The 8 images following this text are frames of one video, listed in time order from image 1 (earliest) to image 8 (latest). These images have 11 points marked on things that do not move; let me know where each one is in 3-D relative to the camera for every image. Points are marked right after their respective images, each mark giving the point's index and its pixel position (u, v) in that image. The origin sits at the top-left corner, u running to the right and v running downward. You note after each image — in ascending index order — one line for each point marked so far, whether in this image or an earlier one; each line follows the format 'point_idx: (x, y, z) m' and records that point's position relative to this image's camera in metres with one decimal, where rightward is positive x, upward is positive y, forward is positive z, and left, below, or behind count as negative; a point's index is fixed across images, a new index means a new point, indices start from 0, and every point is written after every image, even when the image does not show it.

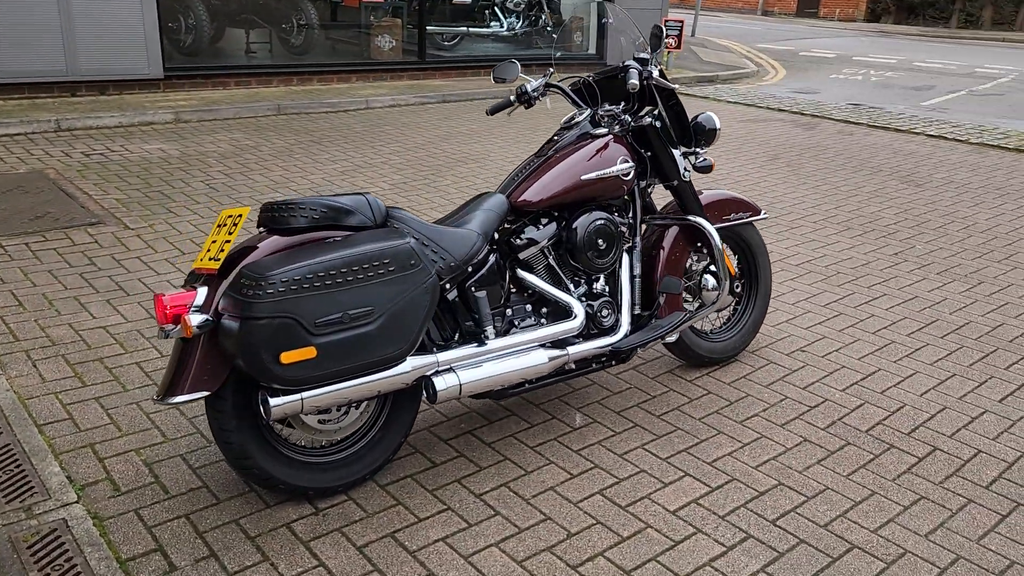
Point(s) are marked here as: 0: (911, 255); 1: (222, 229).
0: (+2.9, +0.2, +6.2) m
1: (-1.0, +0.2, +2.8) m
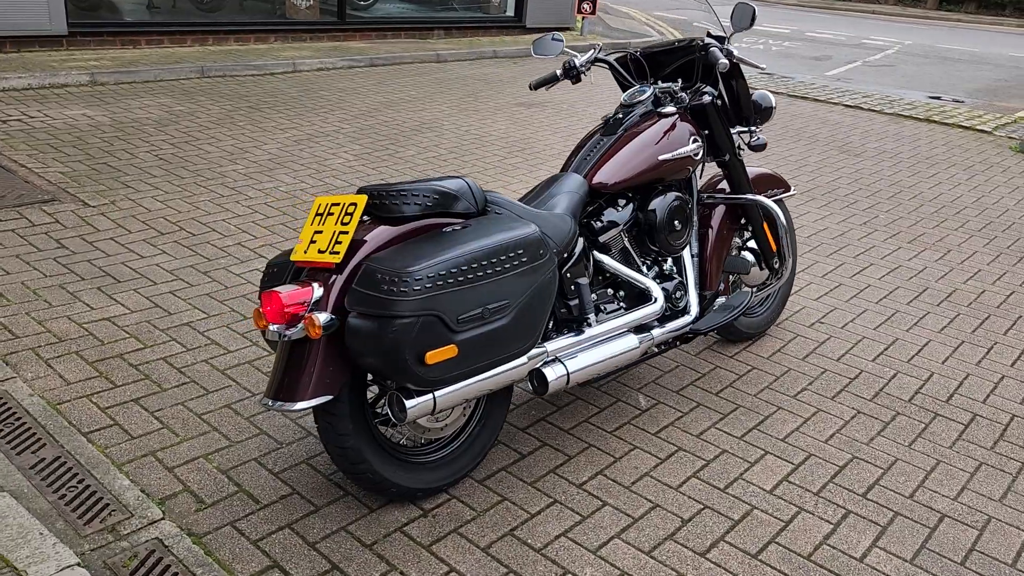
0: (+2.8, +0.5, +6.5) m
1: (-0.6, +0.2, +2.6) m
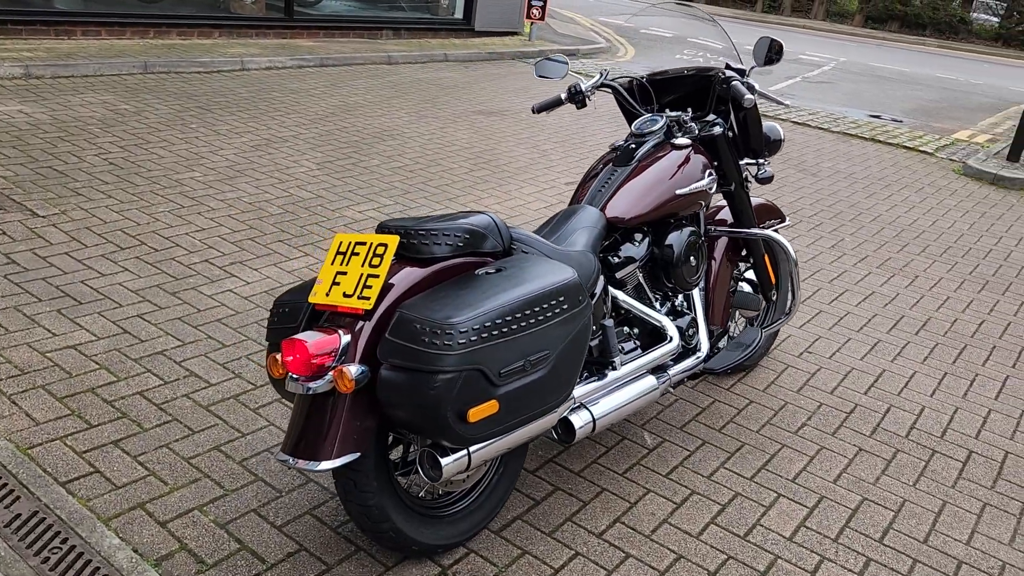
0: (+2.6, +0.3, +6.5) m
1: (-0.4, +0.1, +2.4) m
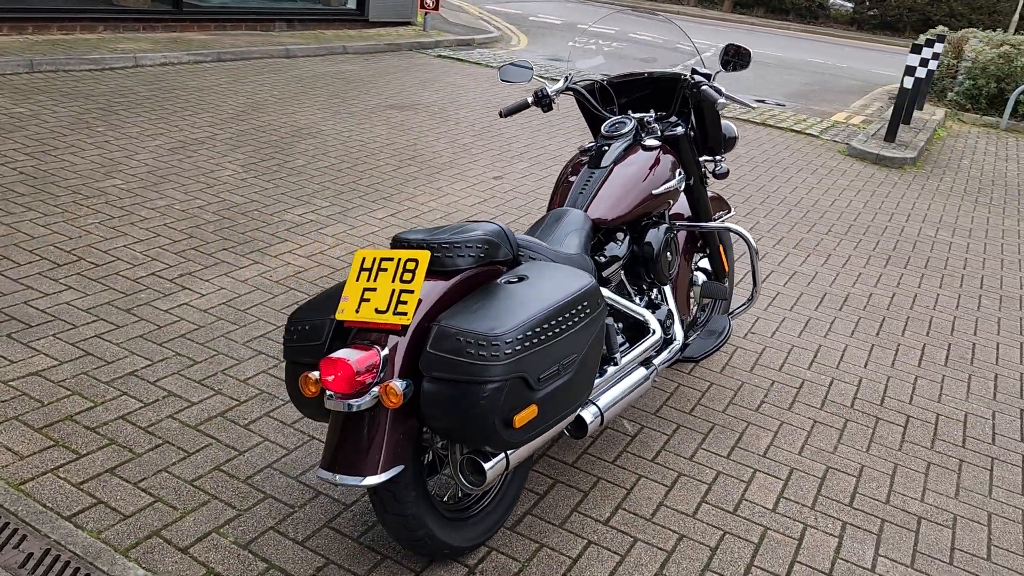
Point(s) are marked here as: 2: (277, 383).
0: (+2.1, +0.5, +6.9) m
1: (-0.4, 0.0, +2.4) m
2: (-1.0, -0.4, +3.7) m
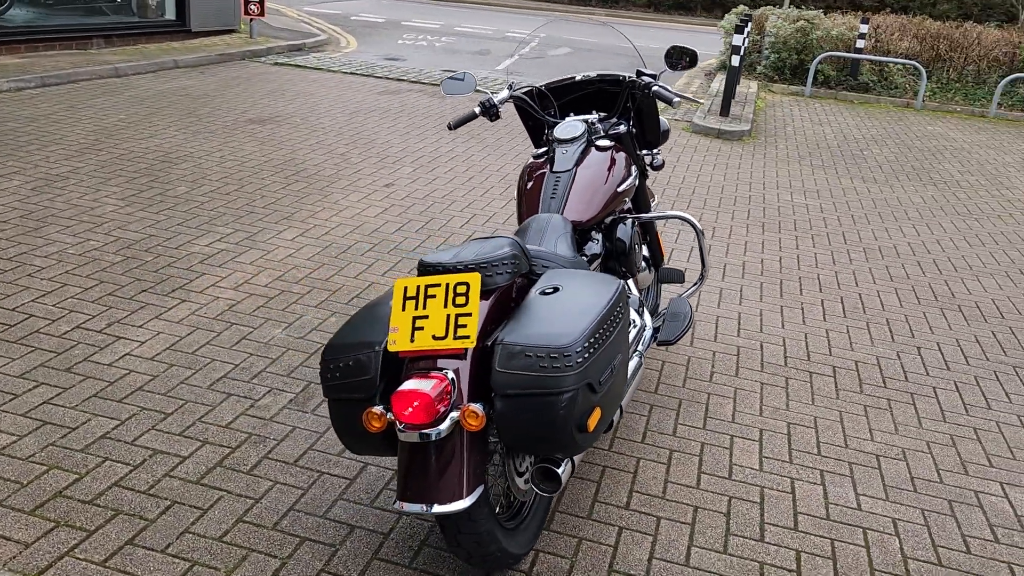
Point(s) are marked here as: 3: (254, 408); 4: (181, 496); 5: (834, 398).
0: (+1.2, +0.7, +7.4) m
1: (-0.2, 0.0, +2.5) m
2: (-1.1, -0.6, +3.6) m
3: (-1.1, -0.5, +3.7) m
4: (-1.2, -0.8, +3.0) m
5: (+1.7, -0.6, +4.3) m
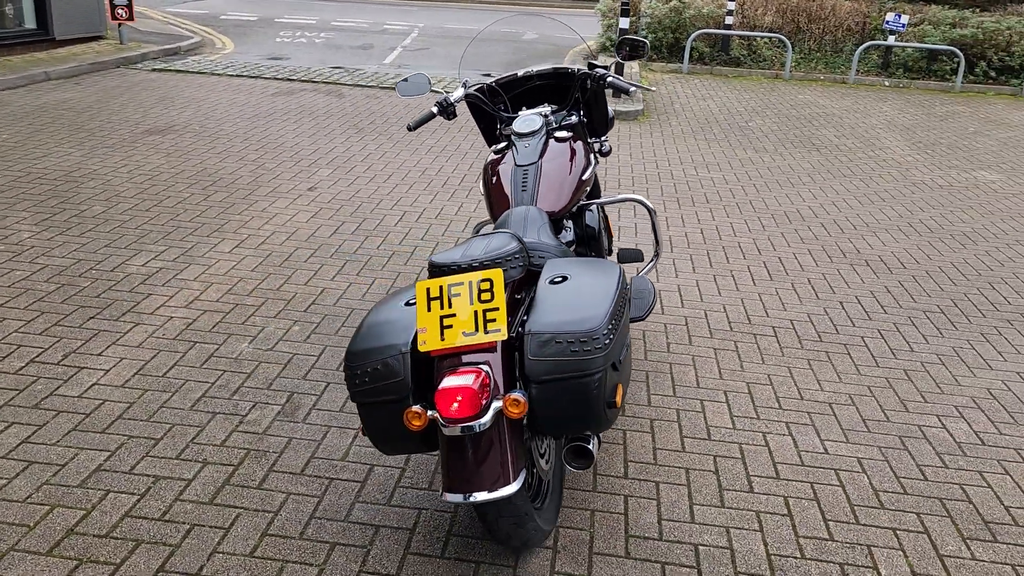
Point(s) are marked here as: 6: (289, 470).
0: (+0.5, +0.8, +7.6) m
1: (-0.2, 0.0, +2.6) m
2: (-1.1, -0.6, +3.6) m
3: (-1.2, -0.6, +3.7) m
4: (-1.1, -0.8, +3.0) m
5: (+1.5, -0.4, +4.7) m
6: (-0.9, -0.7, +3.3) m
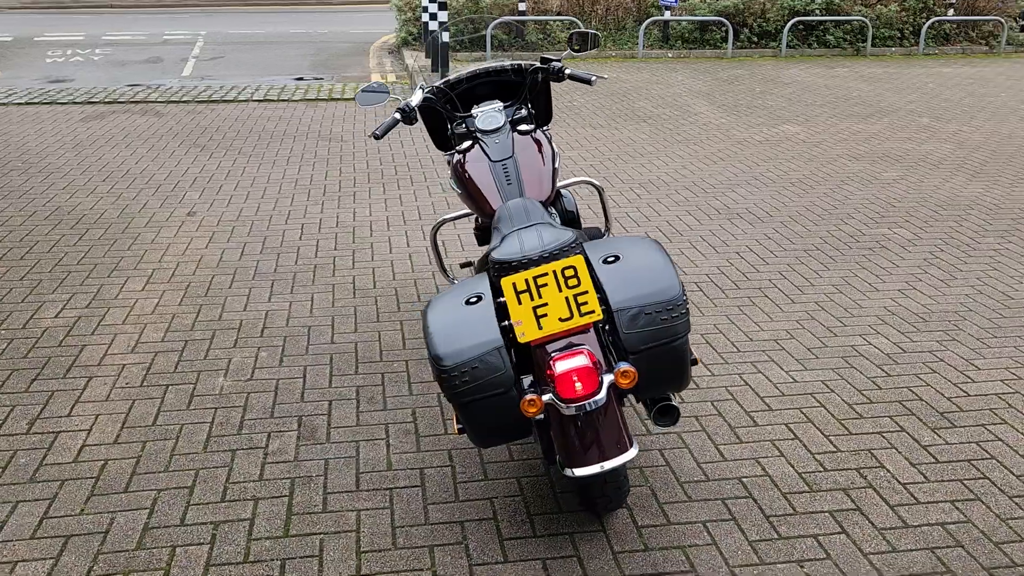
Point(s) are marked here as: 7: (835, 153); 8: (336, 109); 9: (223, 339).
0: (-0.6, +0.9, +7.7) m
1: (+0.1, 0.0, +2.7) m
2: (-0.9, -0.7, +3.5) m
3: (-1.0, -0.7, +3.6) m
4: (-0.8, -0.9, +3.0) m
5: (+1.3, -0.1, +5.2) m
6: (-0.7, -0.8, +3.3) m
7: (+3.7, +1.6, +9.6) m
8: (-2.5, +2.5, +11.8) m
9: (-1.6, -0.3, +4.6) m
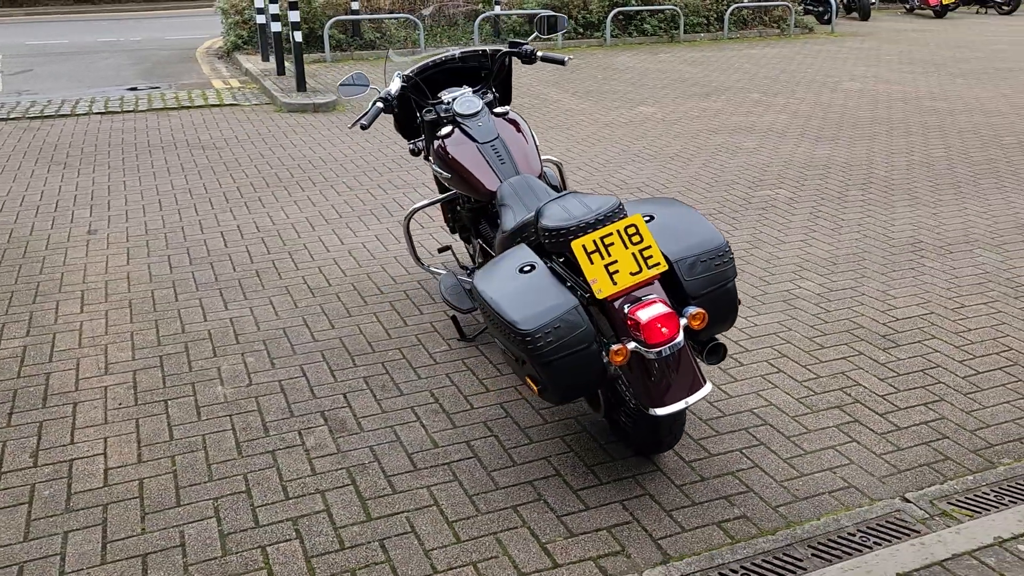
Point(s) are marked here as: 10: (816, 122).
0: (-1.4, +0.9, +7.7) m
1: (+0.4, +0.1, +3.0) m
2: (-0.7, -0.7, +3.5) m
3: (-0.8, -0.7, +3.5) m
4: (-0.5, -0.9, +3.0) m
5: (+1.0, +0.1, +5.6) m
6: (-0.4, -0.7, +3.4) m
7: (+2.3, +2.0, +10.4) m
8: (-4.3, +2.3, +11.2) m
9: (-1.7, -0.3, +4.5) m
10: (+4.0, +2.2, +10.9) m
